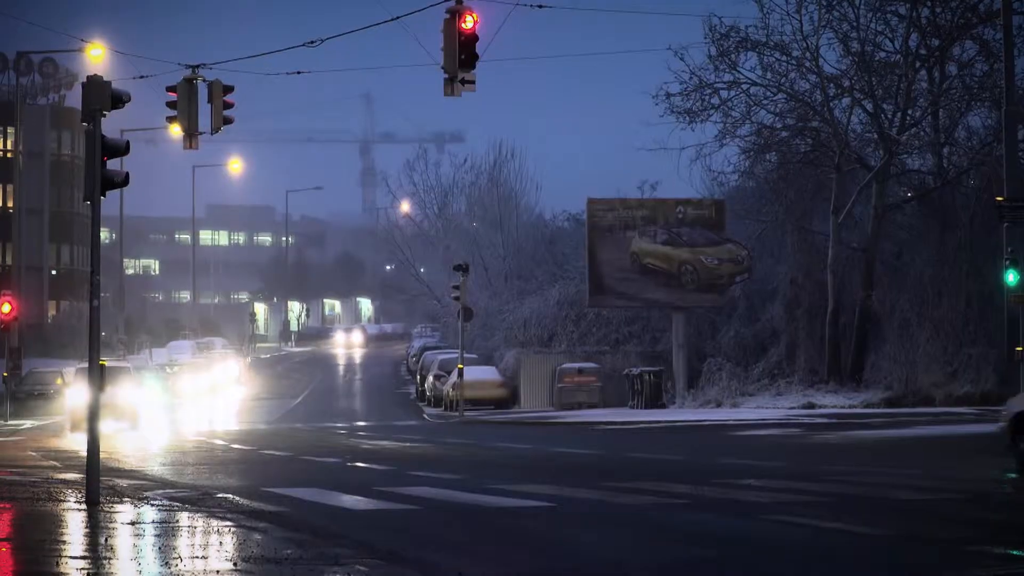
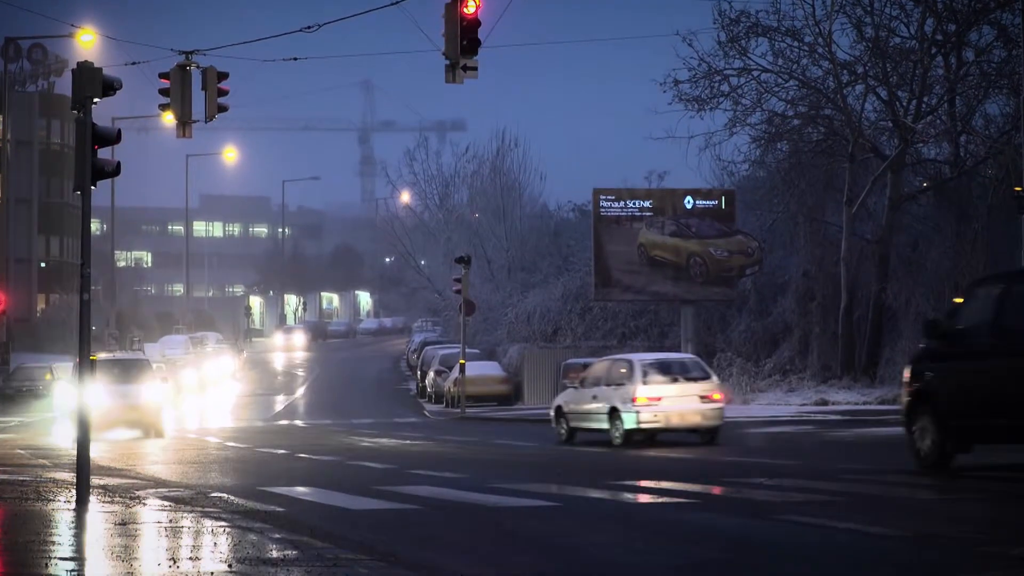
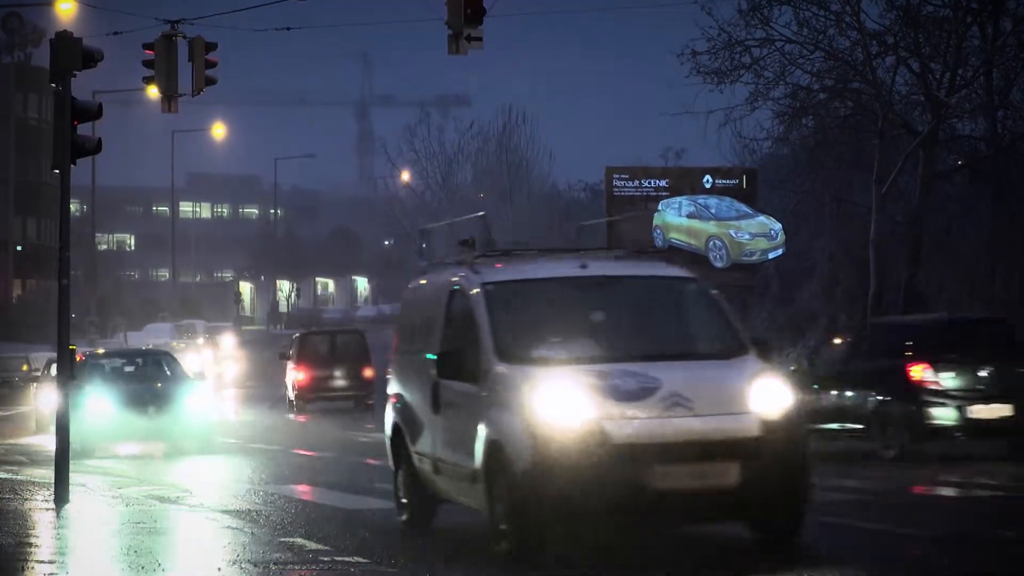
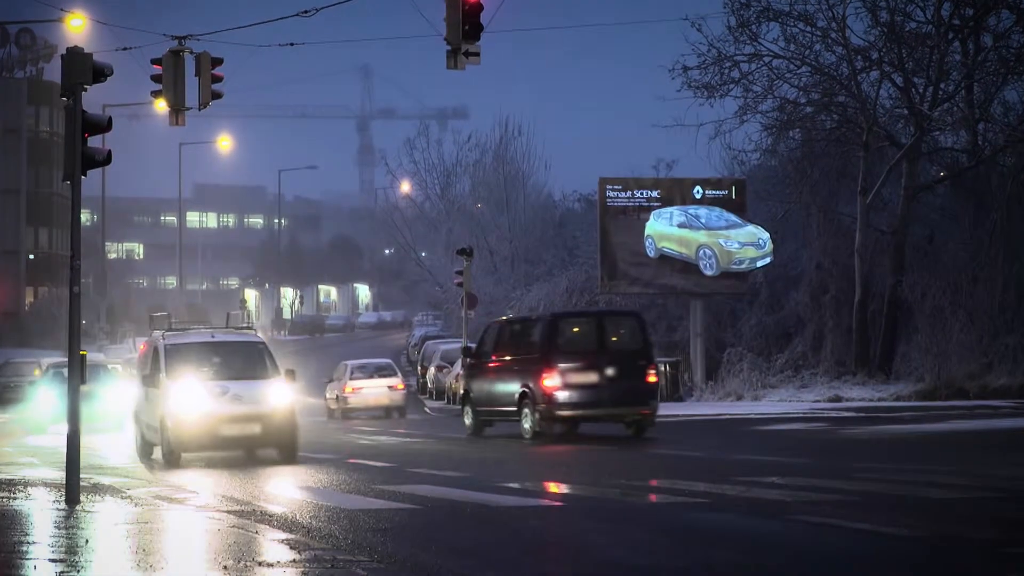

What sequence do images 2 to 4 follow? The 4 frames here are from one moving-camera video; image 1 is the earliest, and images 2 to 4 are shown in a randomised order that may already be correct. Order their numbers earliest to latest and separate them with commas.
2, 4, 3
